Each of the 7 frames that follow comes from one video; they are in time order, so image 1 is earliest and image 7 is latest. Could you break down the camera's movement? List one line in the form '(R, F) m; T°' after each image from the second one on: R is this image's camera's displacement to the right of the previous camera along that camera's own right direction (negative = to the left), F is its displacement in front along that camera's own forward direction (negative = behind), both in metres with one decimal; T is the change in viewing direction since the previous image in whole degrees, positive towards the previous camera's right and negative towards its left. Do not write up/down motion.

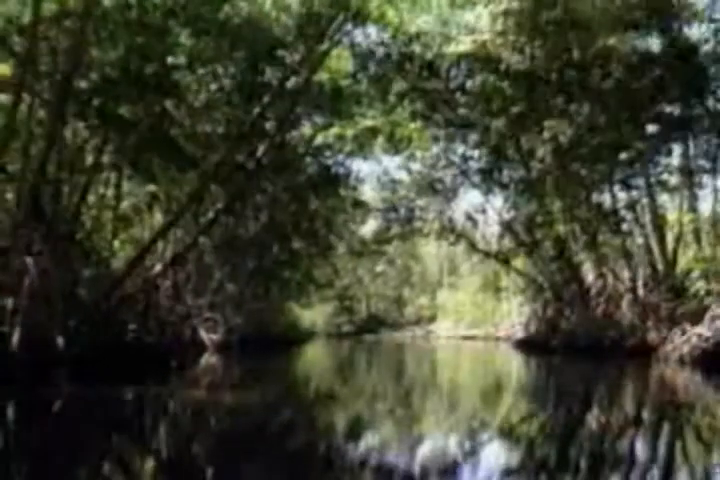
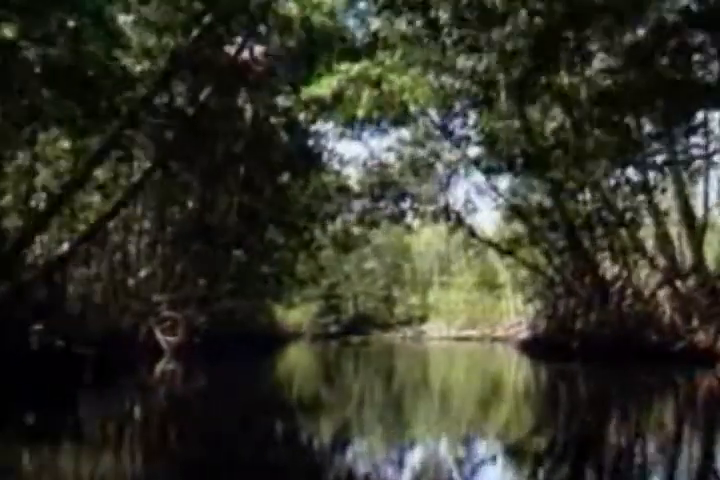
(+0.2, +3.7) m; +1°
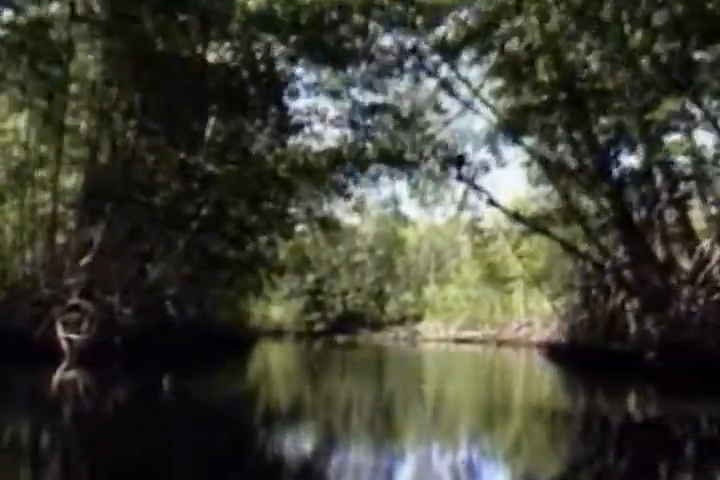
(+0.2, +6.1) m; 0°
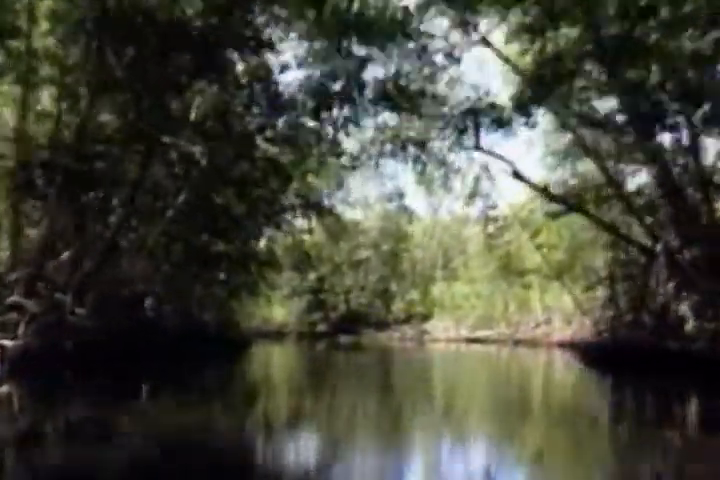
(+0.1, +2.9) m; 0°
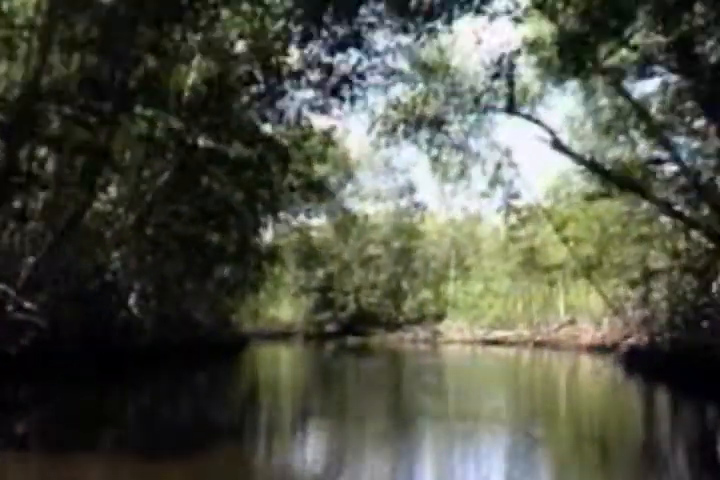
(+0.1, +2.5) m; -1°
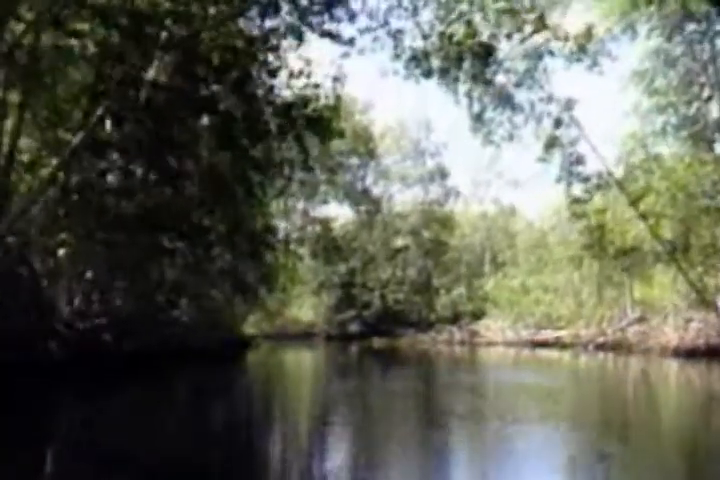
(+0.1, +5.3) m; -2°
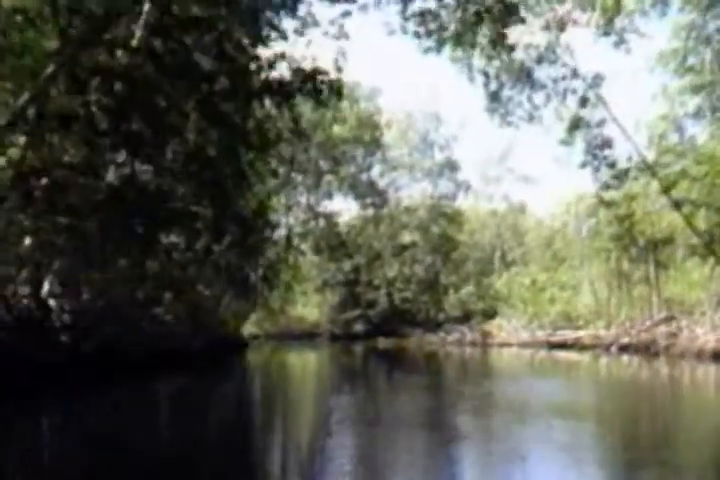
(+0.1, +2.0) m; 0°
